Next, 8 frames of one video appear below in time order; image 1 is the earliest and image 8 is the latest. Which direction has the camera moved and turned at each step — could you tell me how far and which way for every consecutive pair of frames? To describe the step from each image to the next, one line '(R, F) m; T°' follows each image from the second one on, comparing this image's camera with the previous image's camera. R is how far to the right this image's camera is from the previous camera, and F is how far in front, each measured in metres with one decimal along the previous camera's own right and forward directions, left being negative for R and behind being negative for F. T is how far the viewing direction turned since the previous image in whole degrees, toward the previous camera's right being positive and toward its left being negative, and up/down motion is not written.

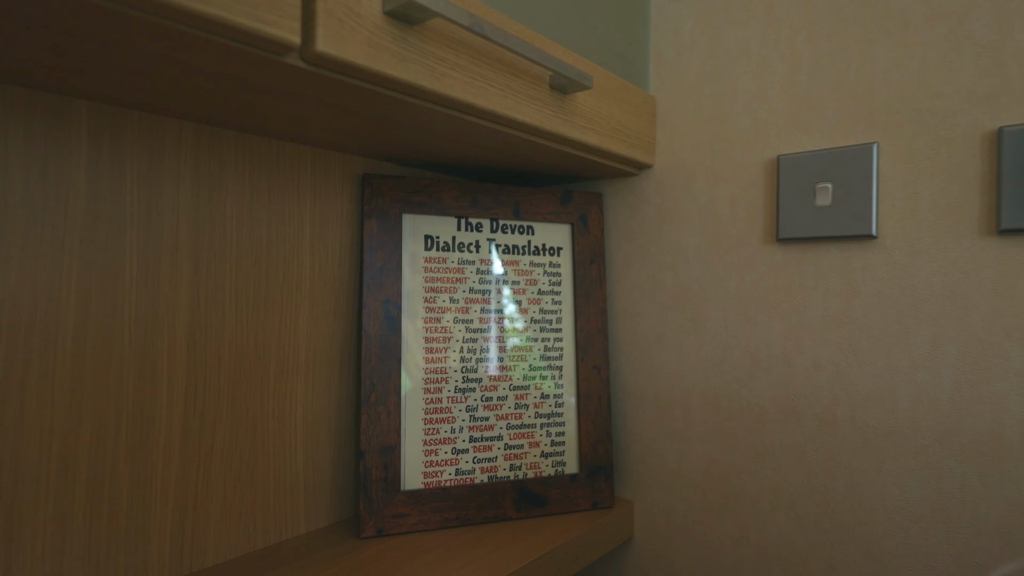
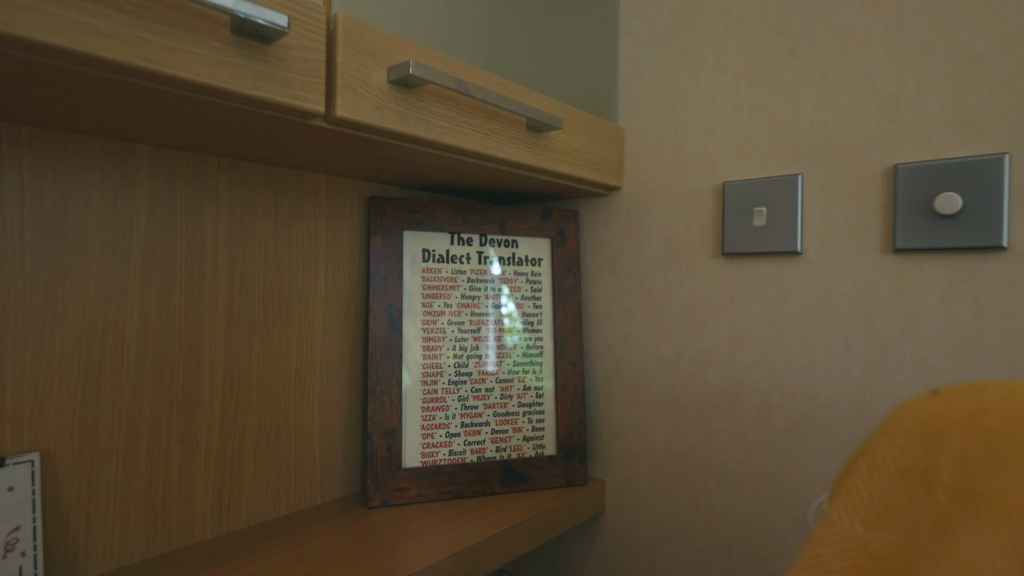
(0.0, -0.1) m; 0°
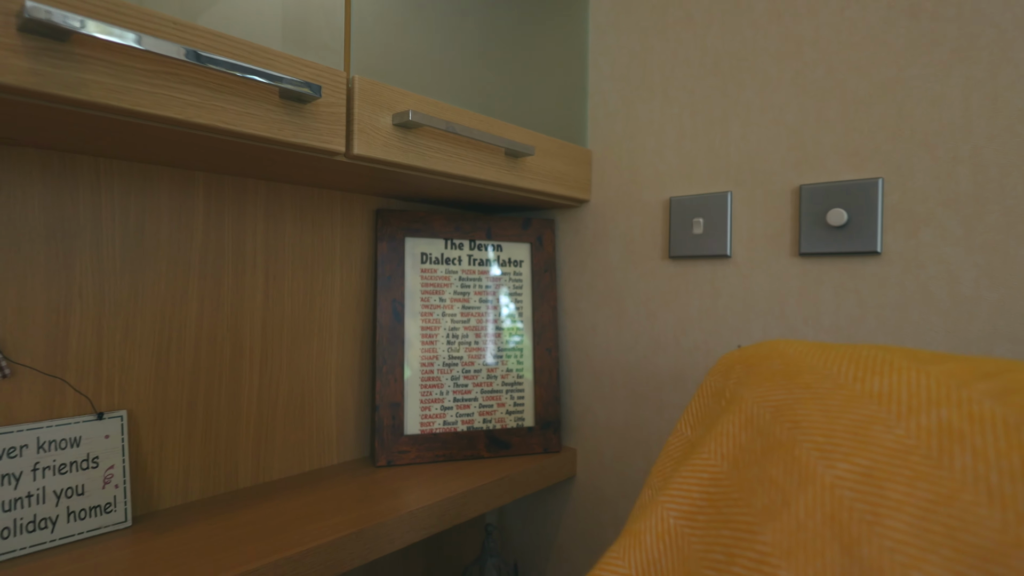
(0.0, -0.1) m; 0°
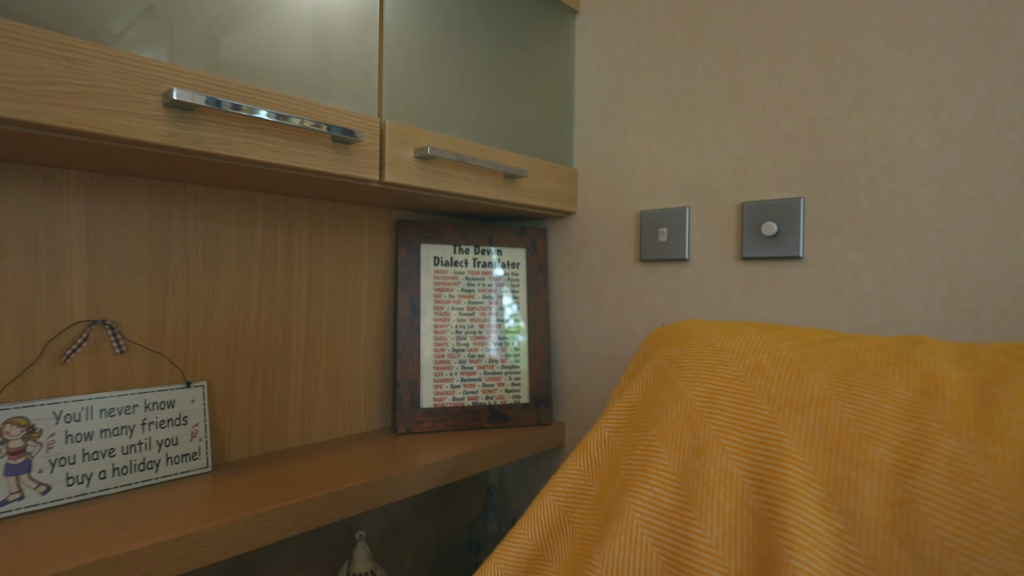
(0.0, -0.2) m; 0°
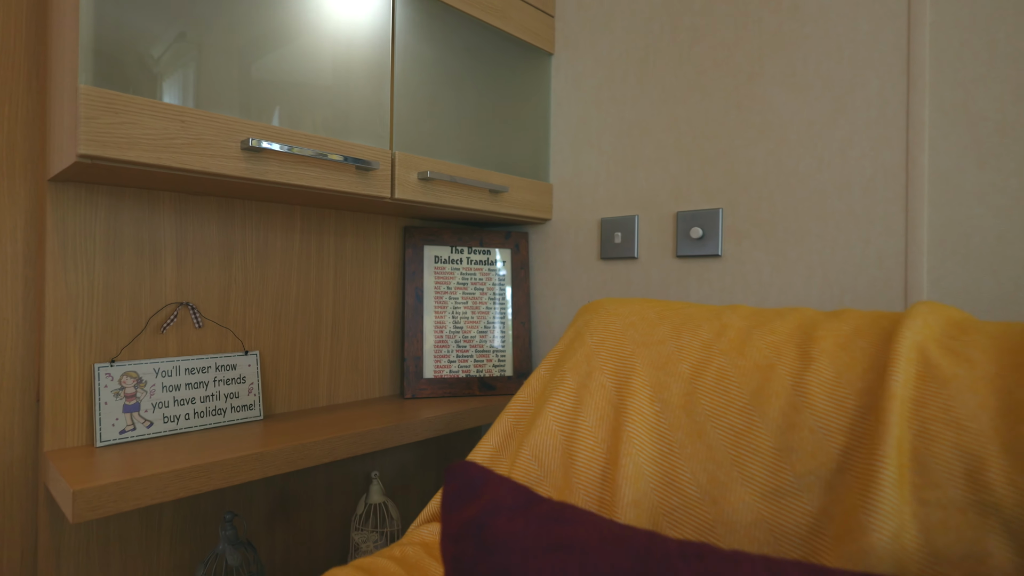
(+0.1, -0.2) m; -1°
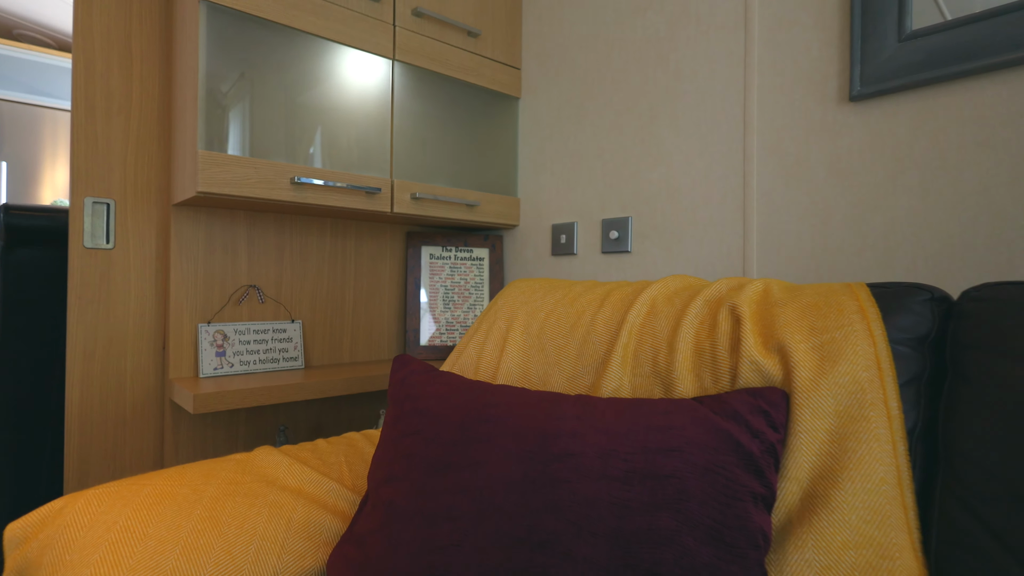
(+0.2, -0.4) m; -4°
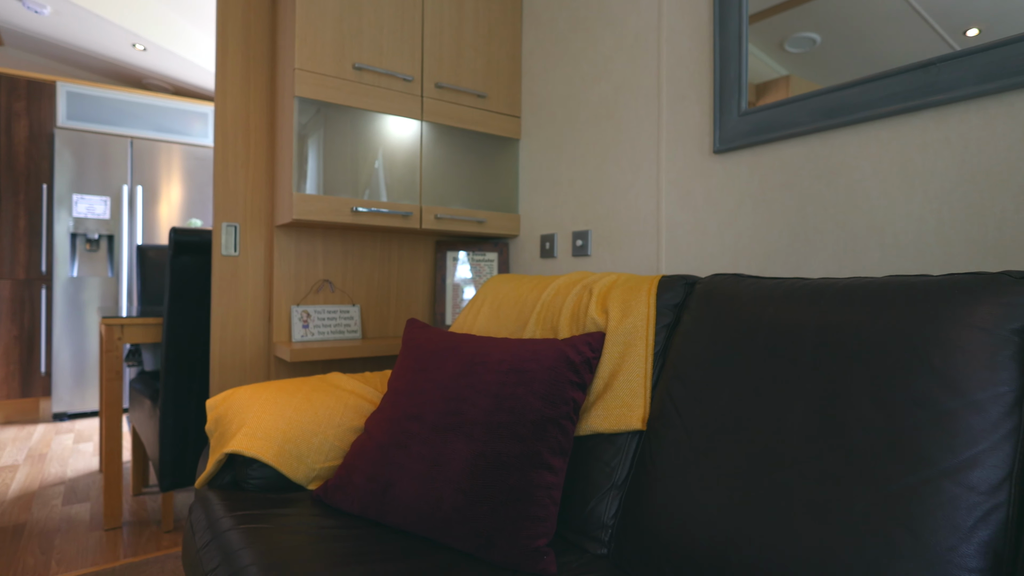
(+0.3, -0.6) m; -7°
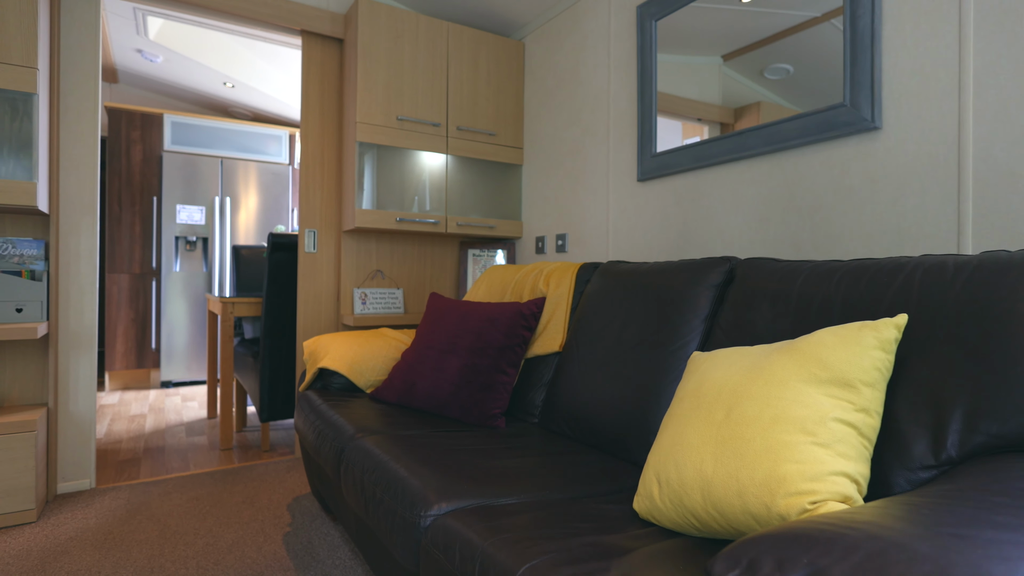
(+0.2, -0.8) m; -4°
